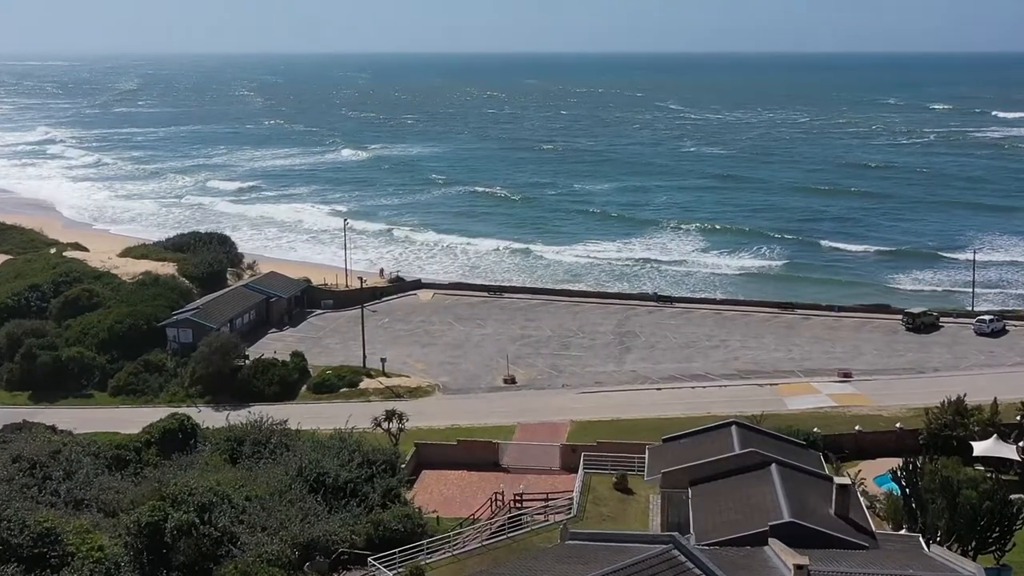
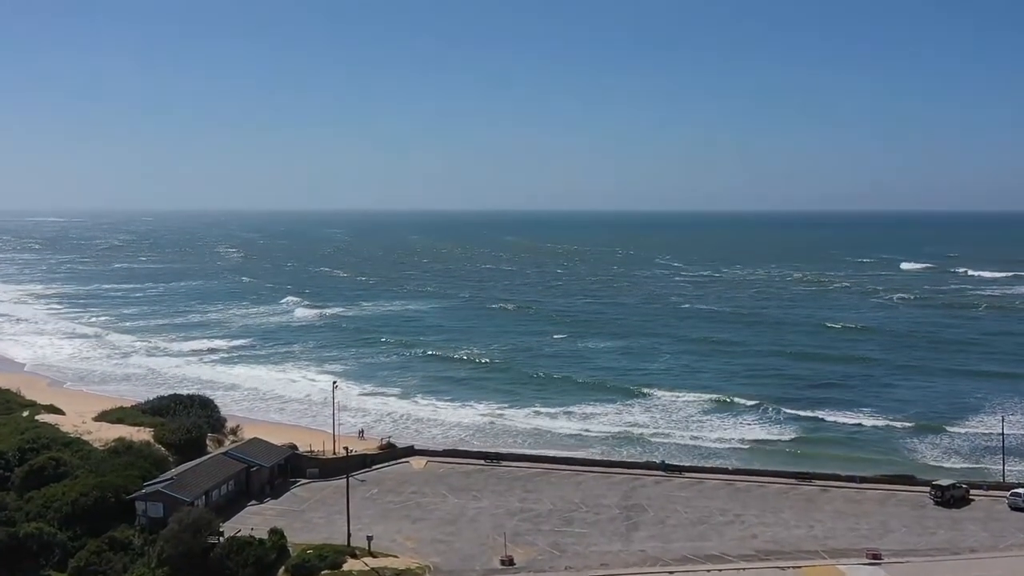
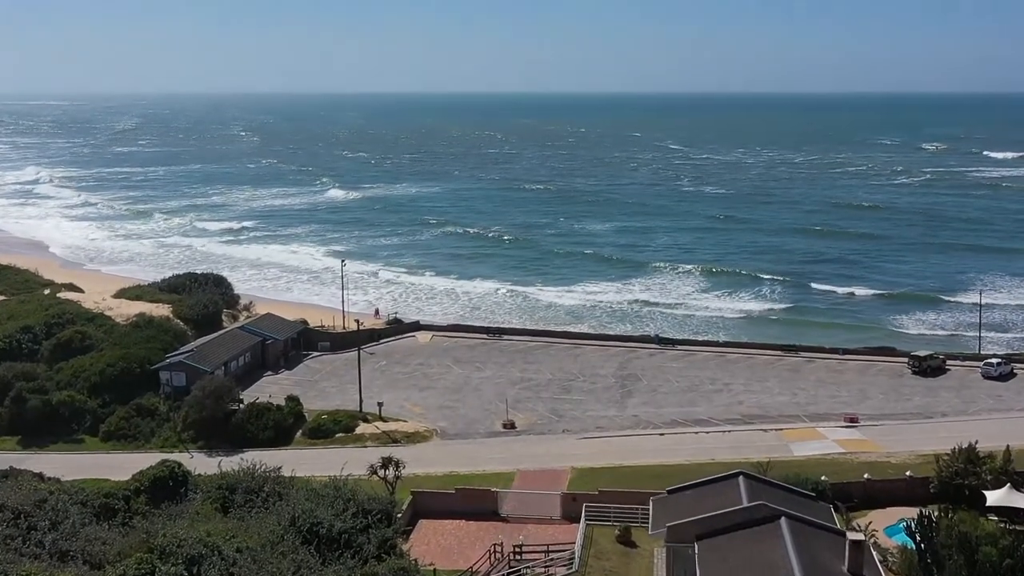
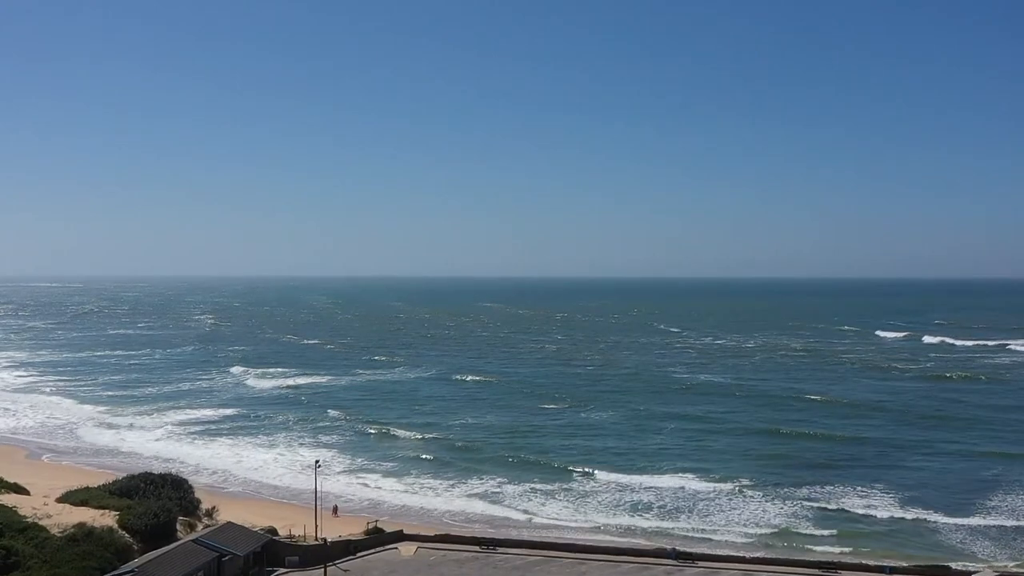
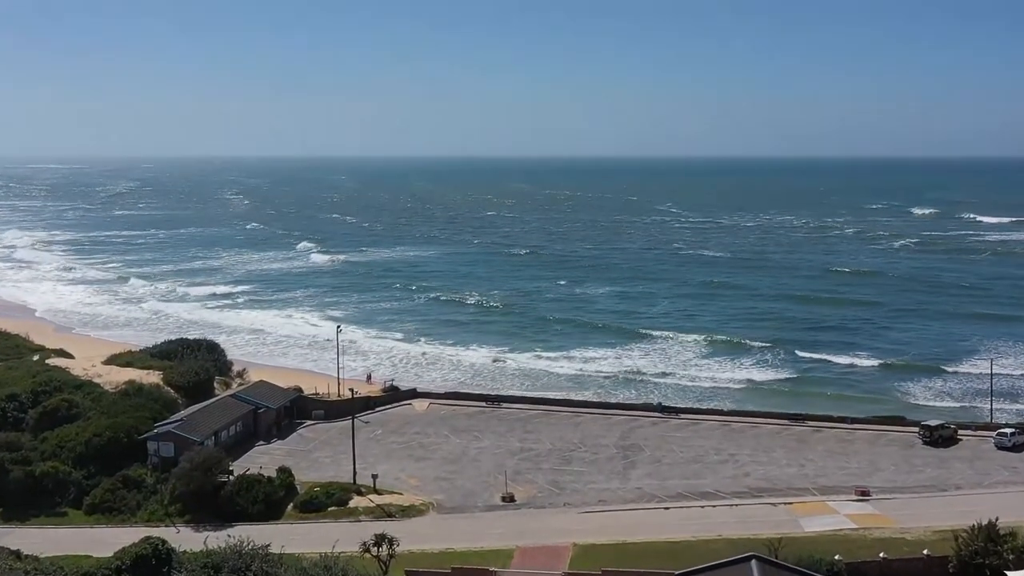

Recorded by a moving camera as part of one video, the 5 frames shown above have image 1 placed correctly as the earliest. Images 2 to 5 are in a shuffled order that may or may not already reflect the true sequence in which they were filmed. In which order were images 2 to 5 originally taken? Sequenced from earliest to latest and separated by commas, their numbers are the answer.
3, 5, 2, 4
